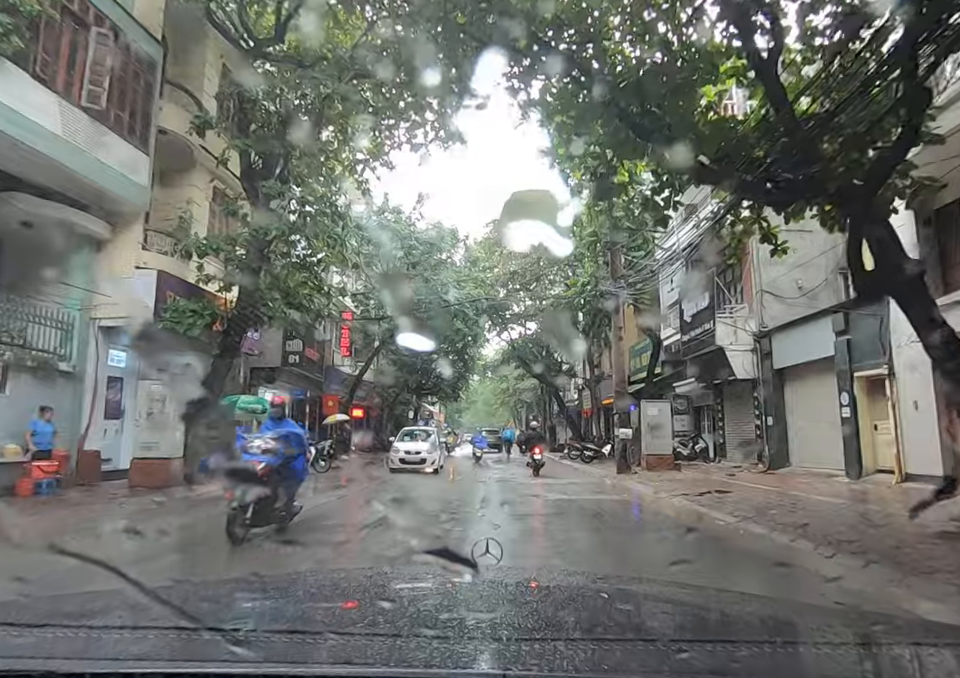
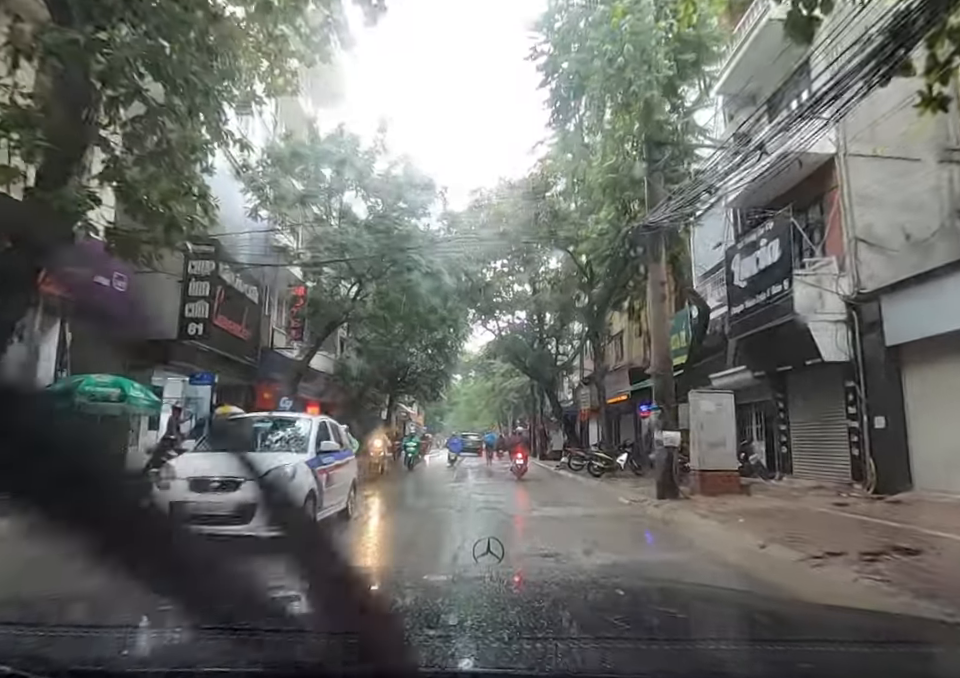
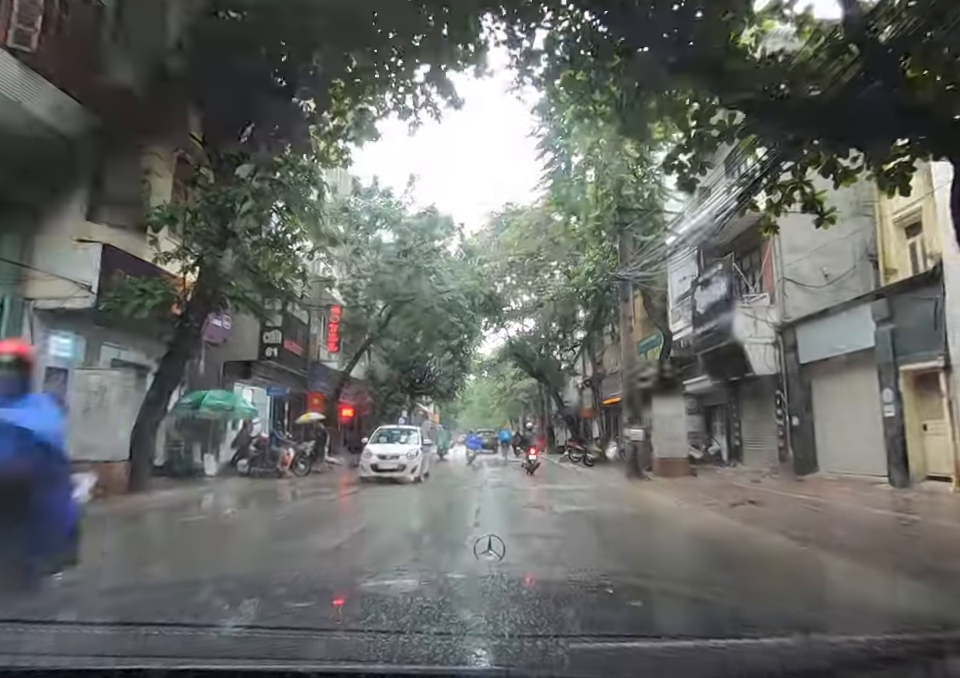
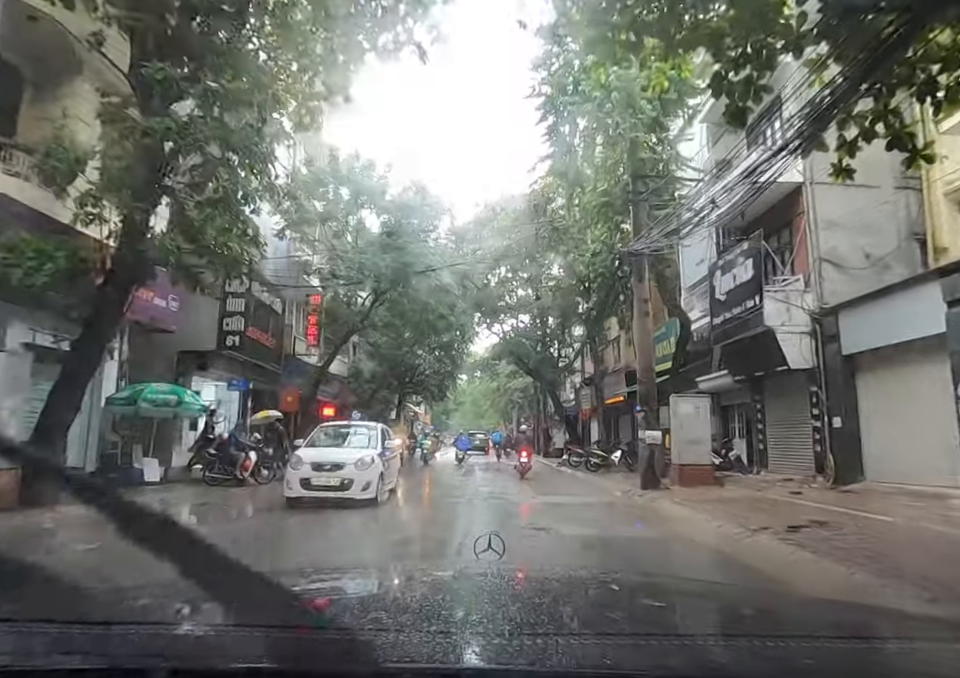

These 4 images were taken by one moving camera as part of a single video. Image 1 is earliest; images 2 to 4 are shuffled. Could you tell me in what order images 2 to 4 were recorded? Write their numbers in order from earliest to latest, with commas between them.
3, 4, 2
